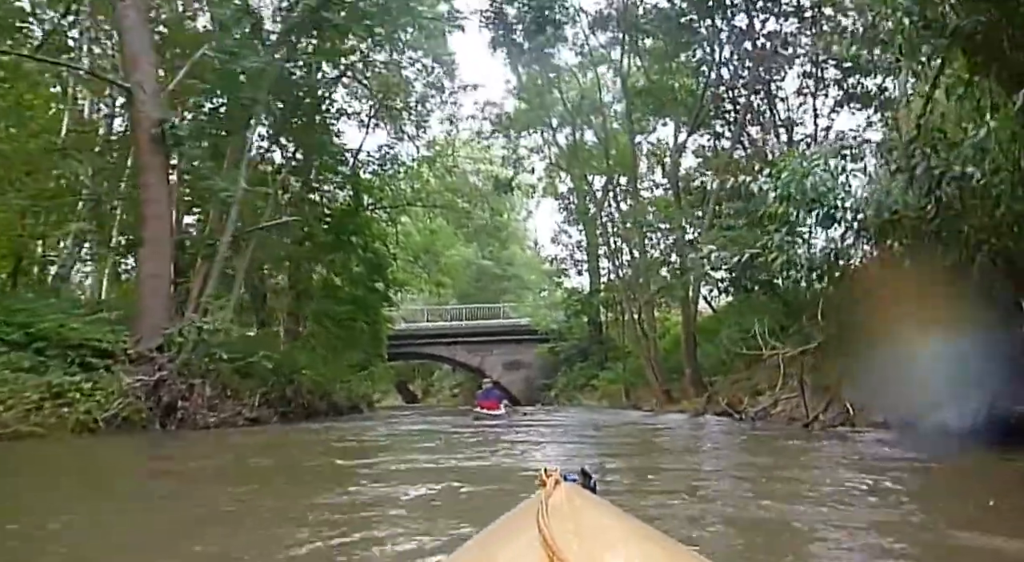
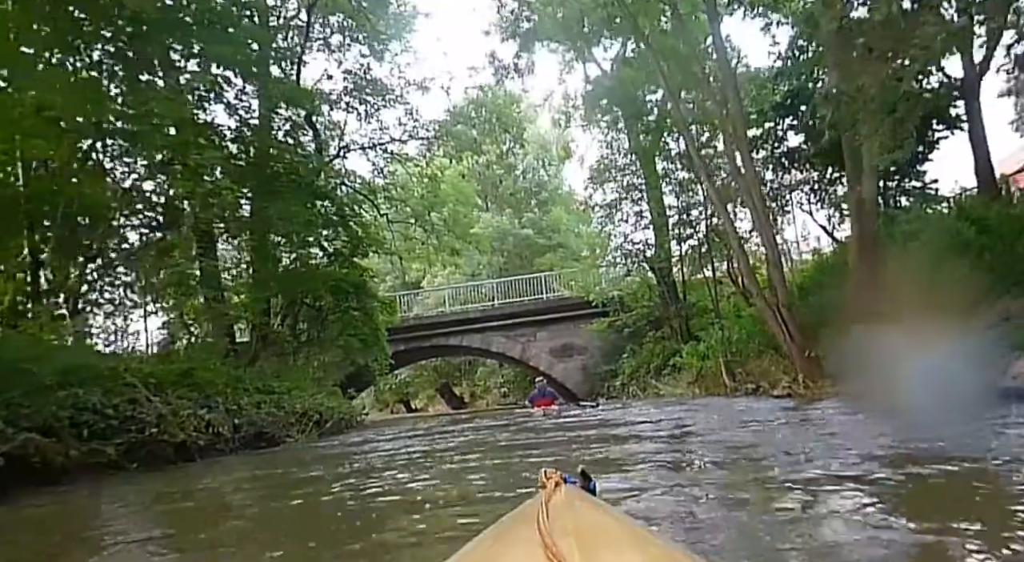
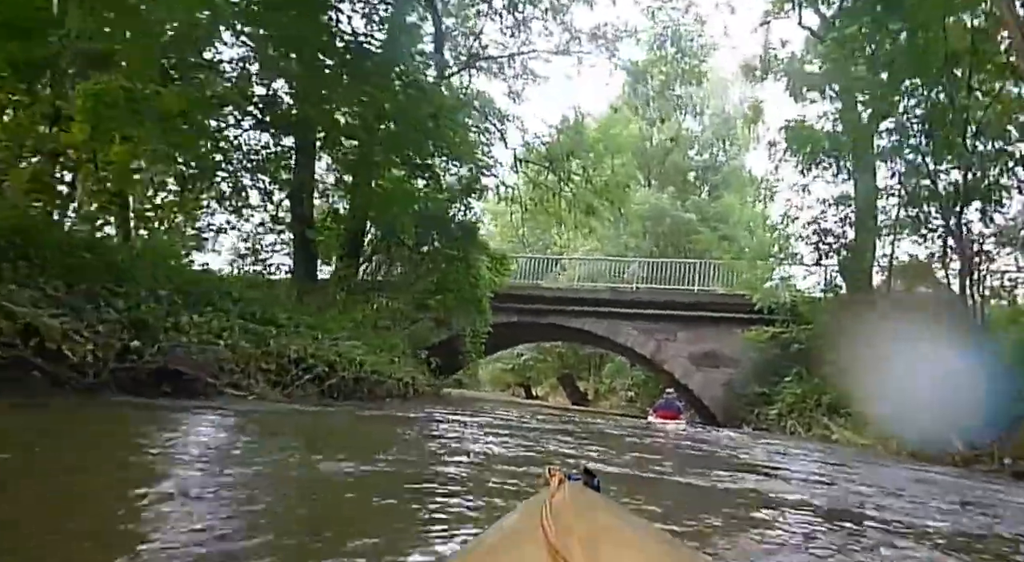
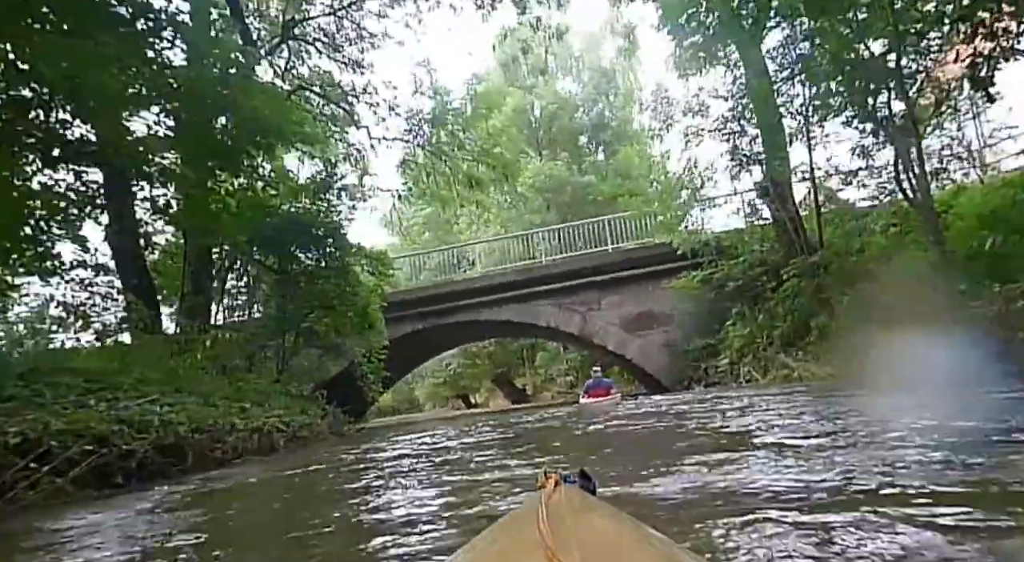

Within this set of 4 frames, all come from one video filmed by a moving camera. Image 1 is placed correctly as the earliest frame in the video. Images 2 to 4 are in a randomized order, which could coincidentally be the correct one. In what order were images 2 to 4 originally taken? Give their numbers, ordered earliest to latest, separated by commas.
2, 3, 4
